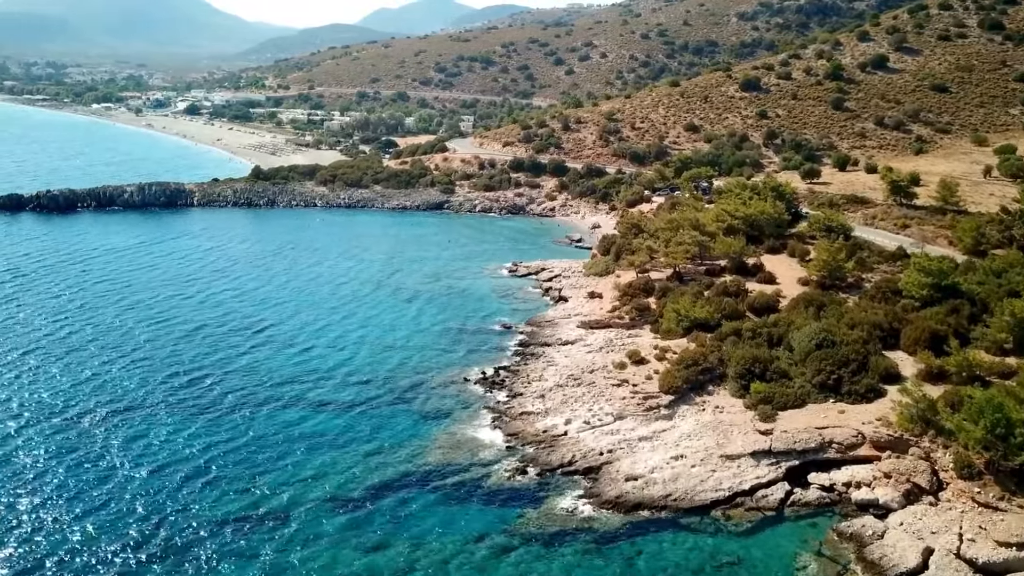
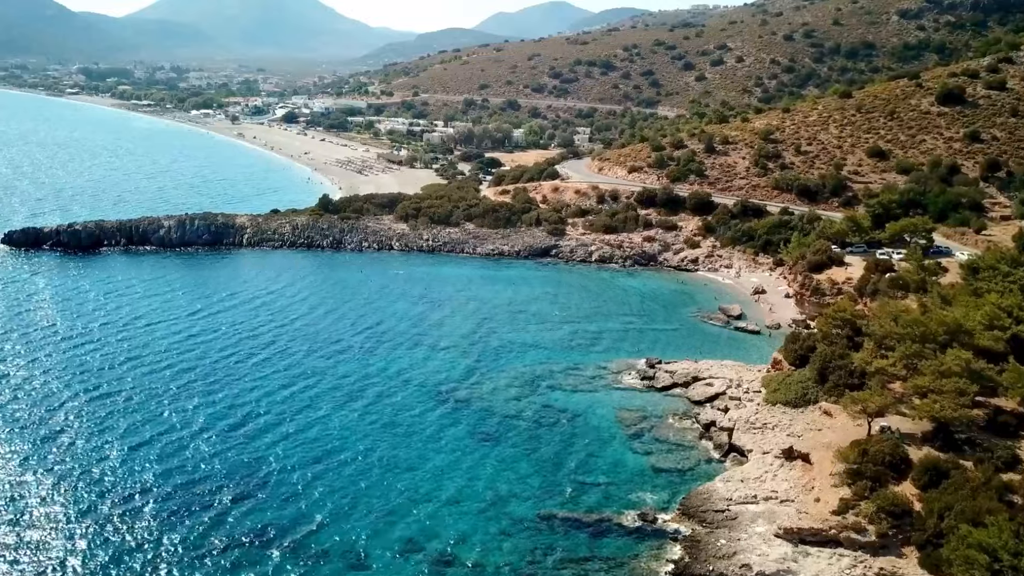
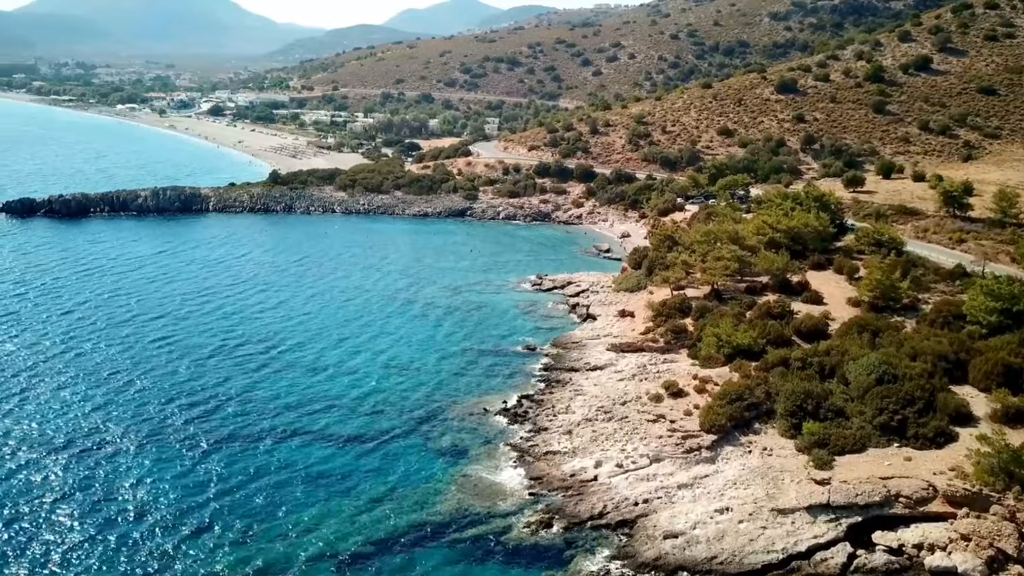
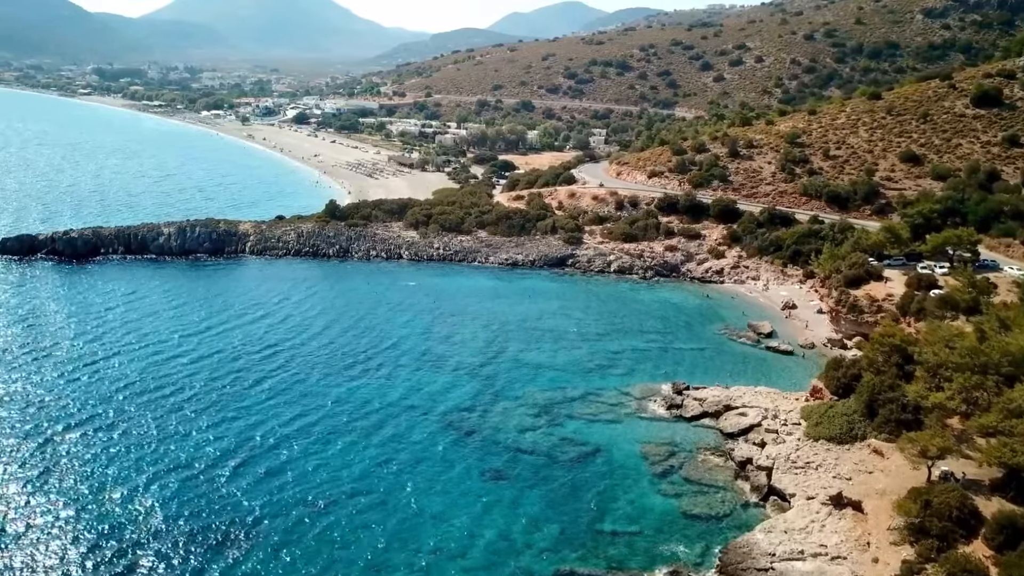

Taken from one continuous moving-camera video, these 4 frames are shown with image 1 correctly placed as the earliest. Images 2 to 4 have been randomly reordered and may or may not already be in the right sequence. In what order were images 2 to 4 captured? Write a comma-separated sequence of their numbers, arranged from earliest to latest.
3, 2, 4
